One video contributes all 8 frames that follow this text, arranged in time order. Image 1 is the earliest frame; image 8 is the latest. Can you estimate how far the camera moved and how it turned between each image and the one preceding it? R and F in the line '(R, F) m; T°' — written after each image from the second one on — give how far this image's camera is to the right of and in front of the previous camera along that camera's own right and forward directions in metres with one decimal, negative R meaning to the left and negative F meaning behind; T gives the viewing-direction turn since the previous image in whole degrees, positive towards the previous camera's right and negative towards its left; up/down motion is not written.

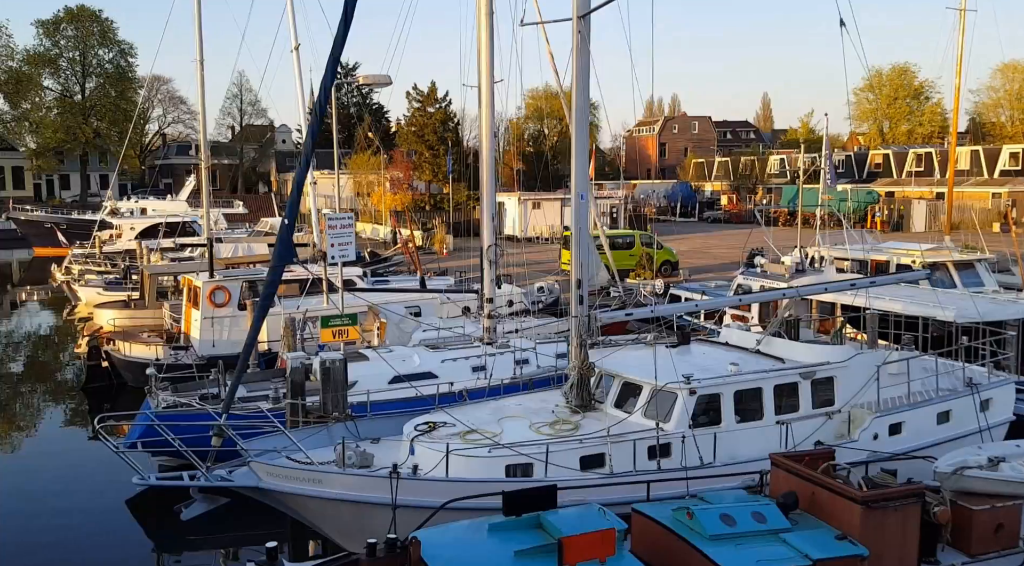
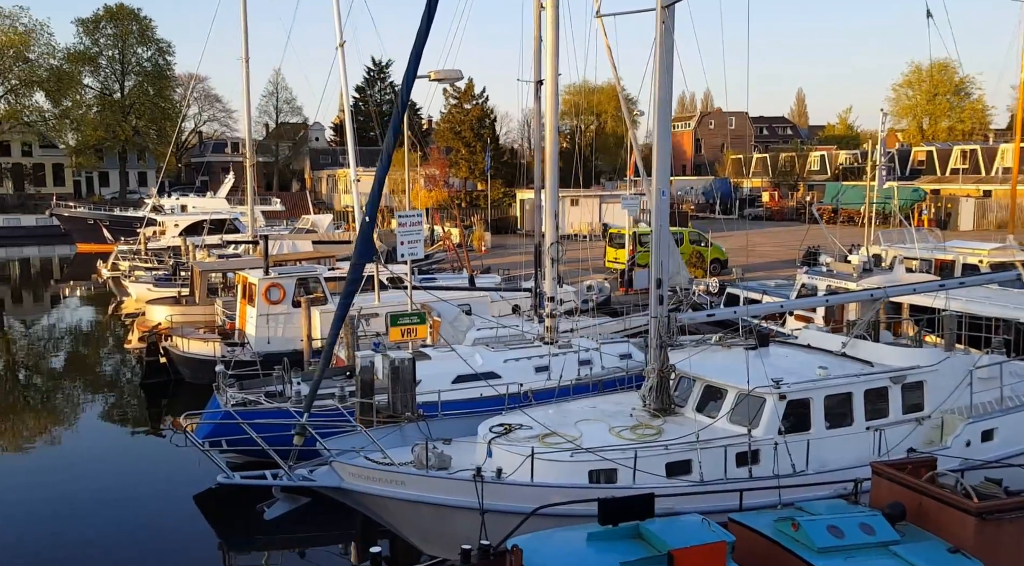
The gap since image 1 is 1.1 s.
(-0.3, +0.1) m; -2°
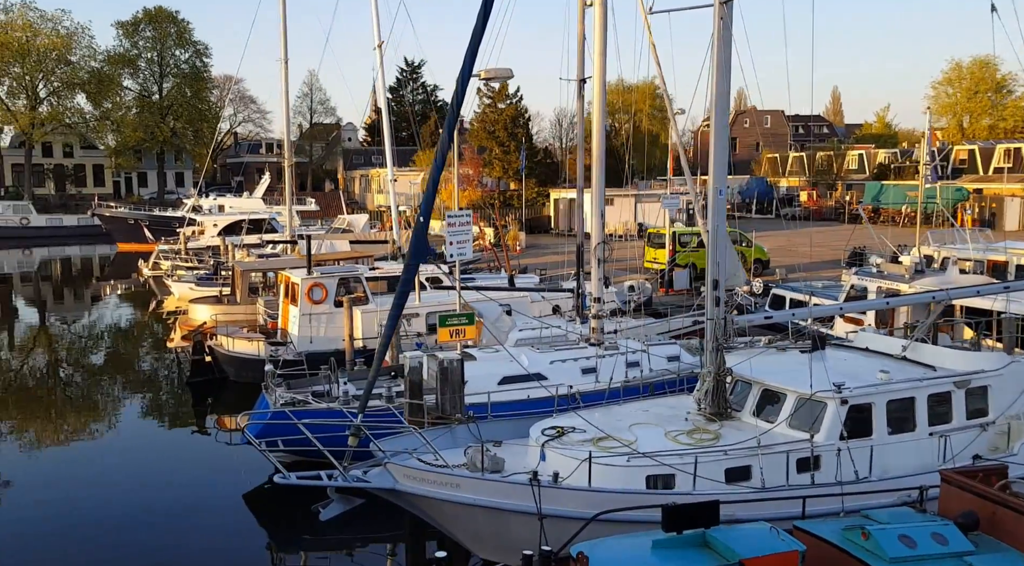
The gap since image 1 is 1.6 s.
(-0.1, +0.1) m; -2°
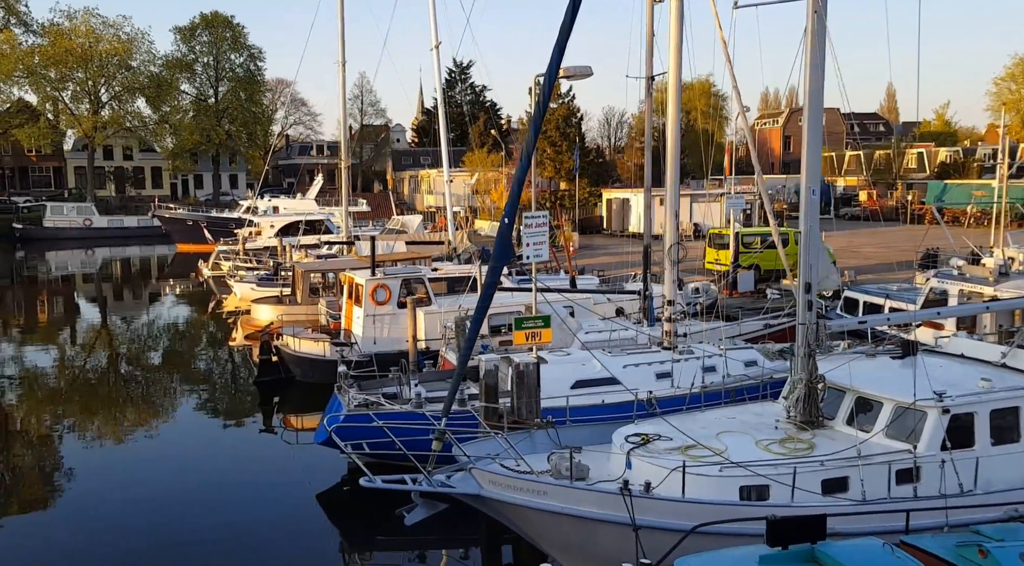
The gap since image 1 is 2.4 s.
(-0.2, +0.1) m; -3°
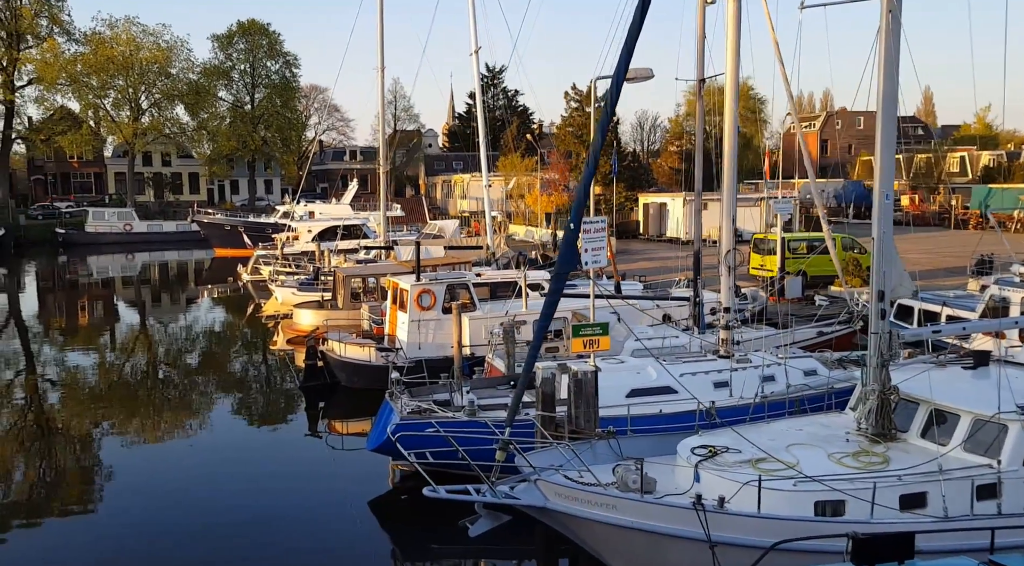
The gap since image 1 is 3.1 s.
(-0.2, +0.1) m; -2°
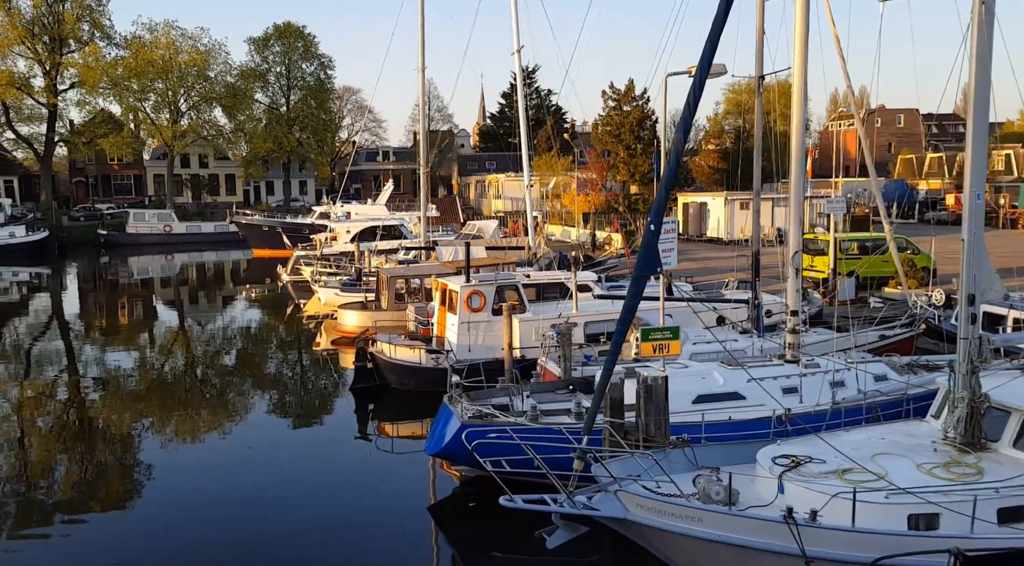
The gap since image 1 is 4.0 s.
(-0.3, +0.2) m; -2°
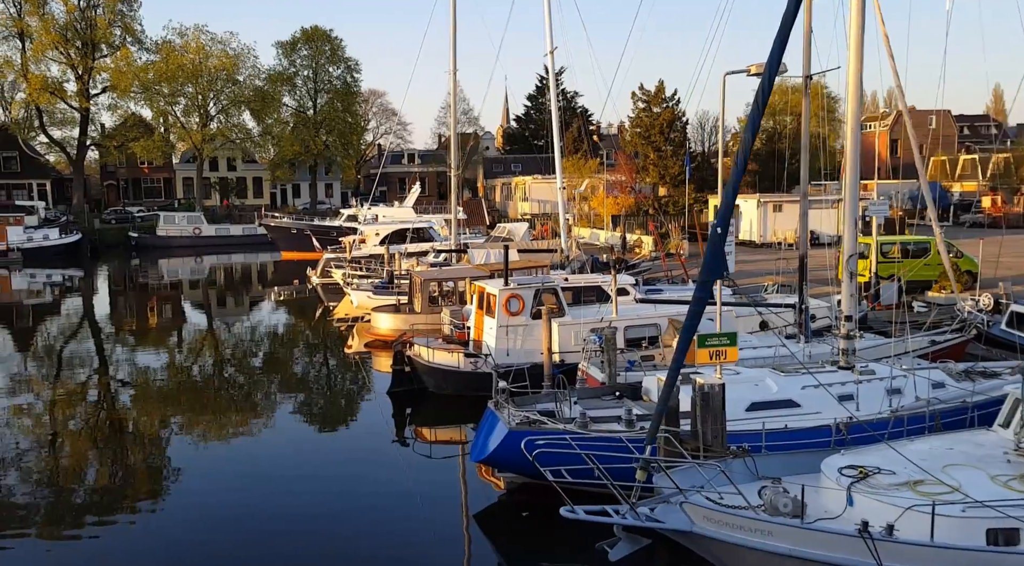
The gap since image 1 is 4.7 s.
(-0.2, +0.2) m; -2°
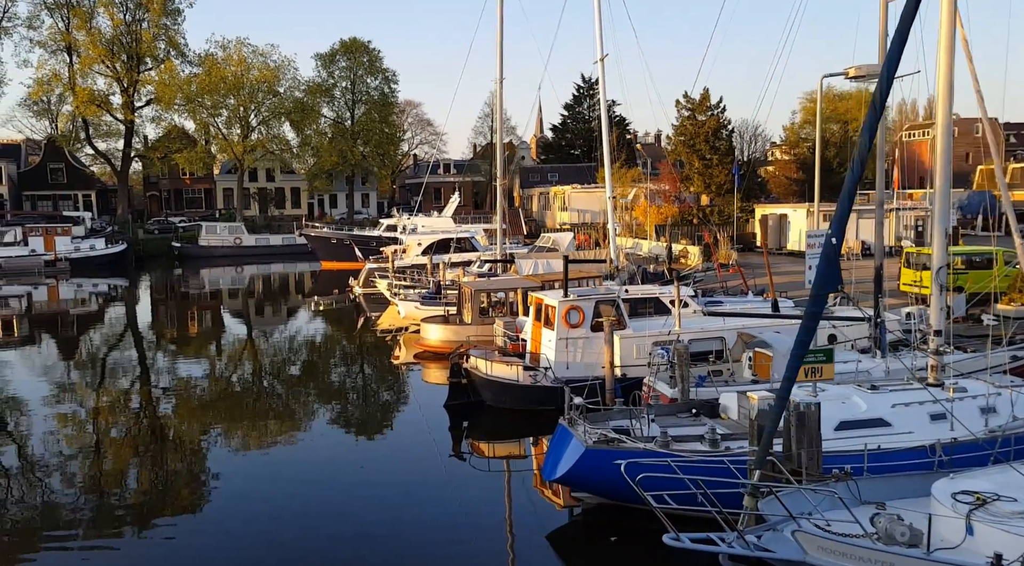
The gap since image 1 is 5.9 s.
(-0.3, +0.3) m; -2°
